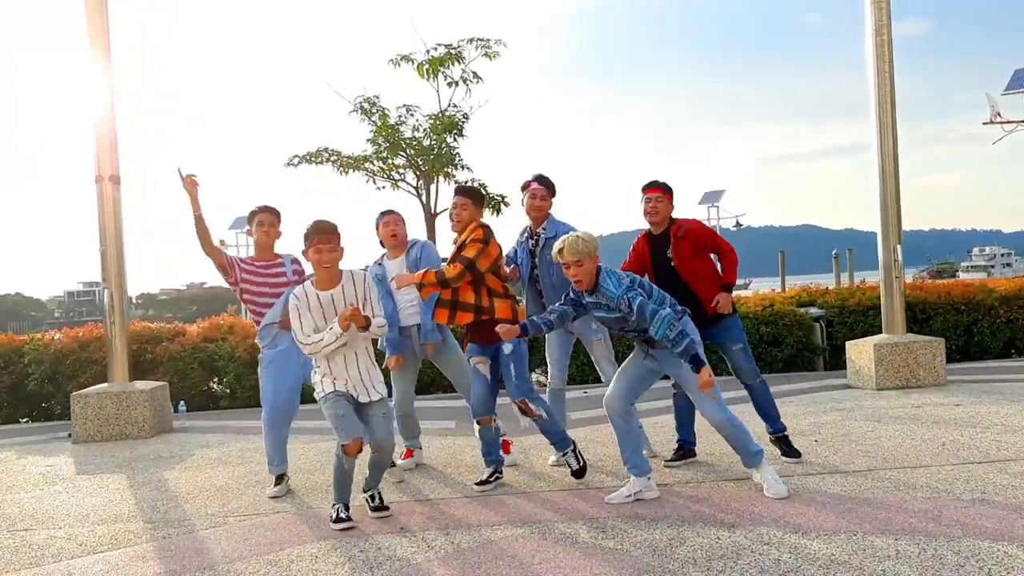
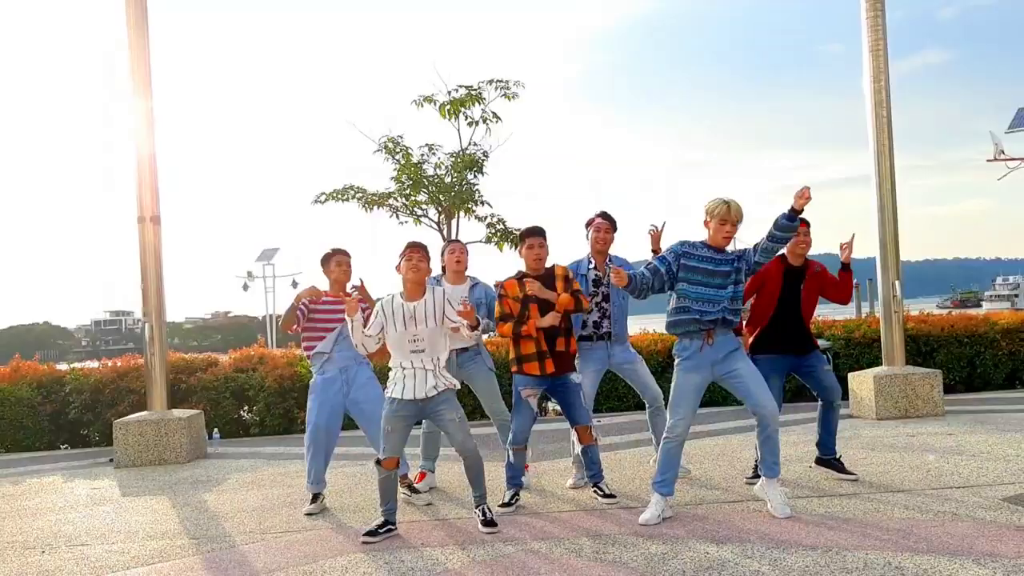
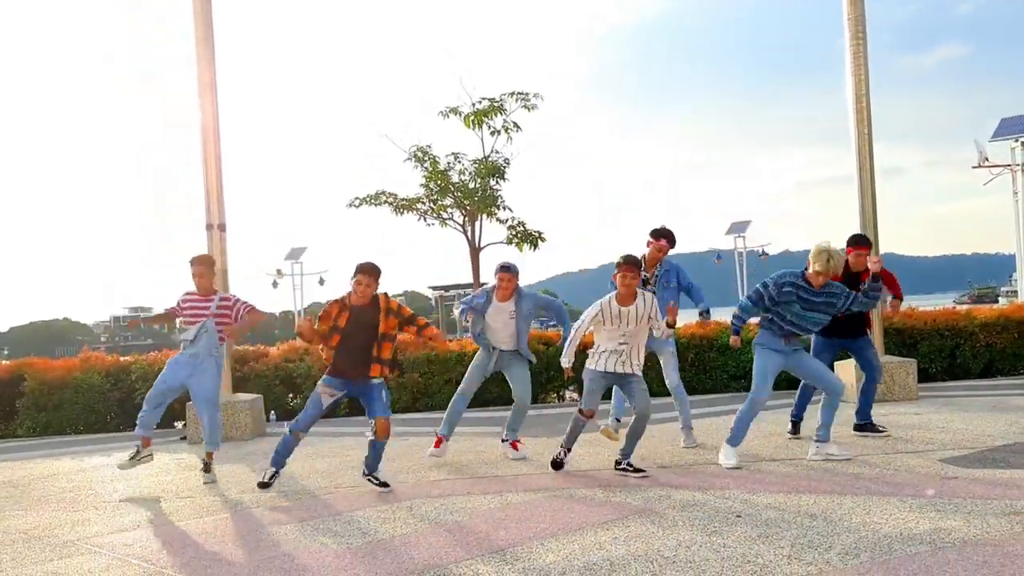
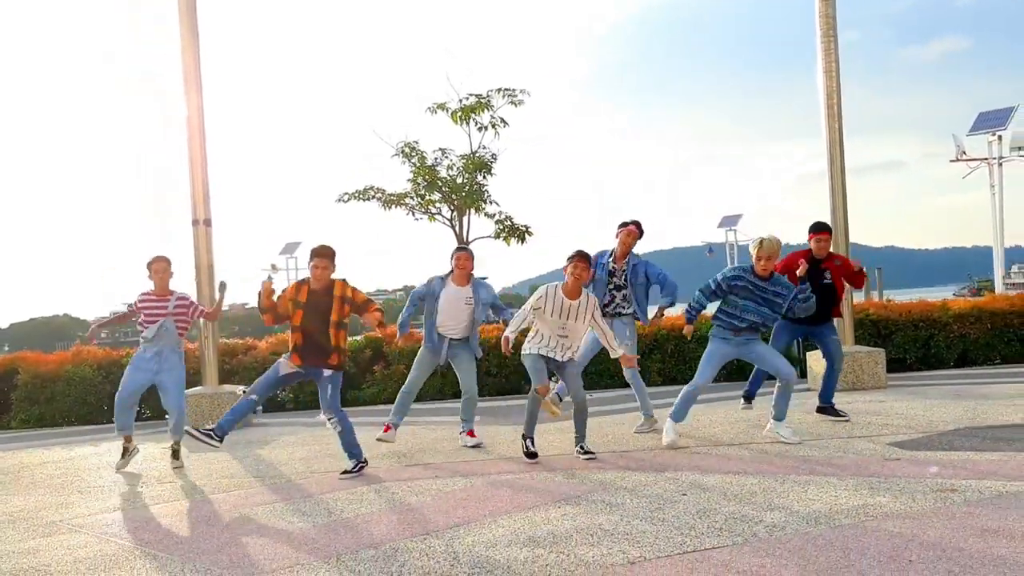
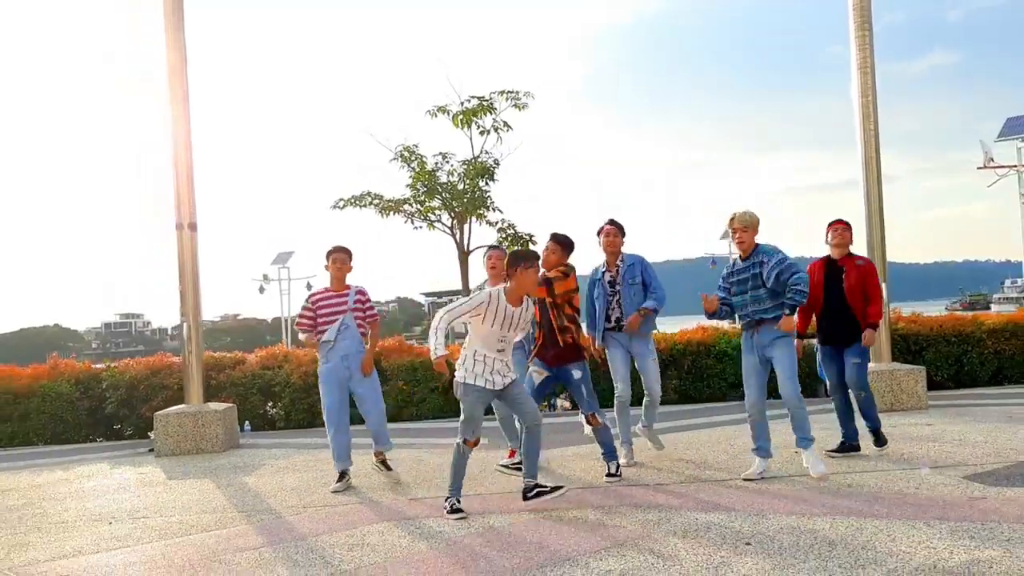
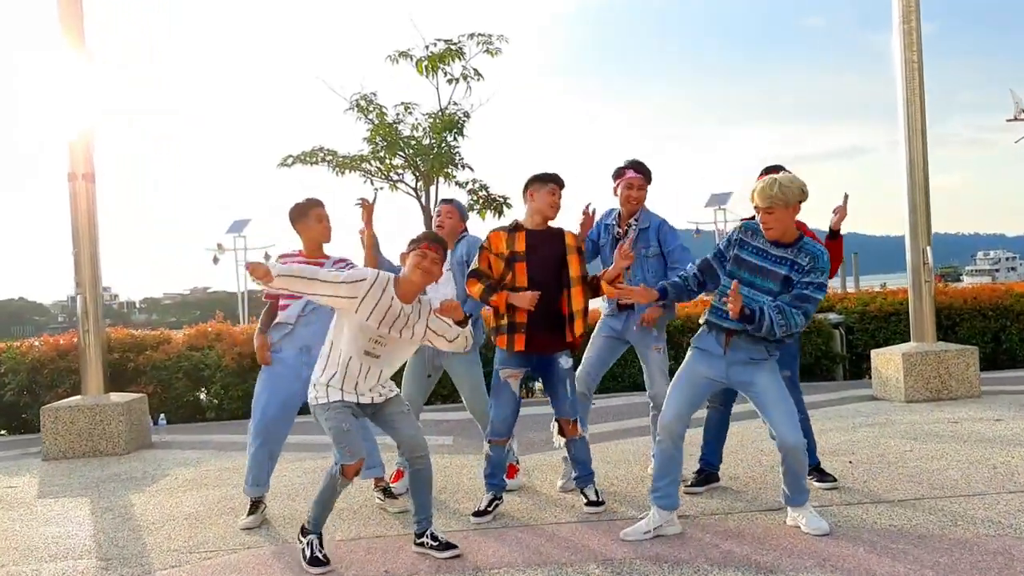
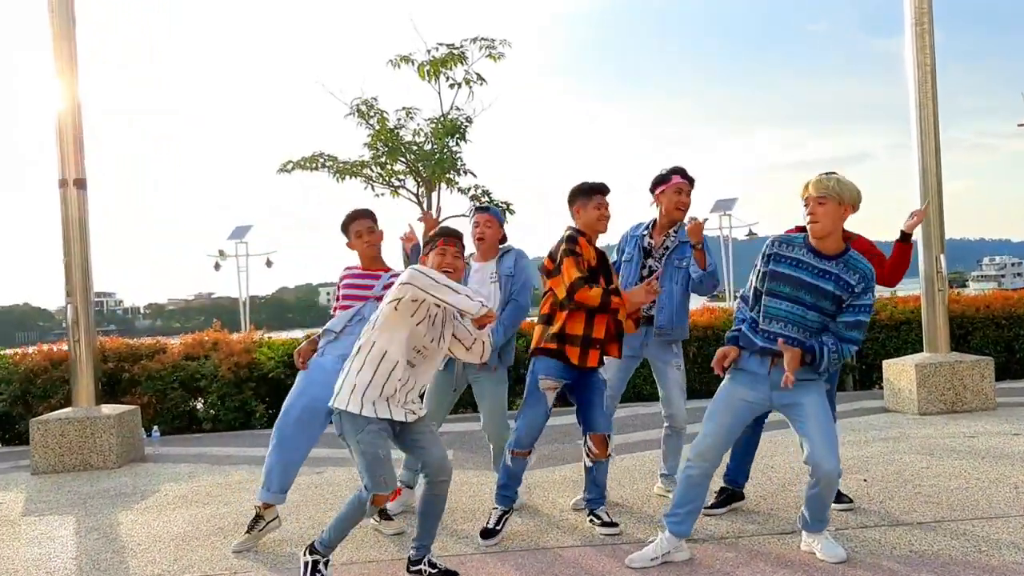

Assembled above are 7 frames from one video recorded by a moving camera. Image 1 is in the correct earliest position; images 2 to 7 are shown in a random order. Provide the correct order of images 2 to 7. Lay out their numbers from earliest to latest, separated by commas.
6, 7, 2, 5, 3, 4
